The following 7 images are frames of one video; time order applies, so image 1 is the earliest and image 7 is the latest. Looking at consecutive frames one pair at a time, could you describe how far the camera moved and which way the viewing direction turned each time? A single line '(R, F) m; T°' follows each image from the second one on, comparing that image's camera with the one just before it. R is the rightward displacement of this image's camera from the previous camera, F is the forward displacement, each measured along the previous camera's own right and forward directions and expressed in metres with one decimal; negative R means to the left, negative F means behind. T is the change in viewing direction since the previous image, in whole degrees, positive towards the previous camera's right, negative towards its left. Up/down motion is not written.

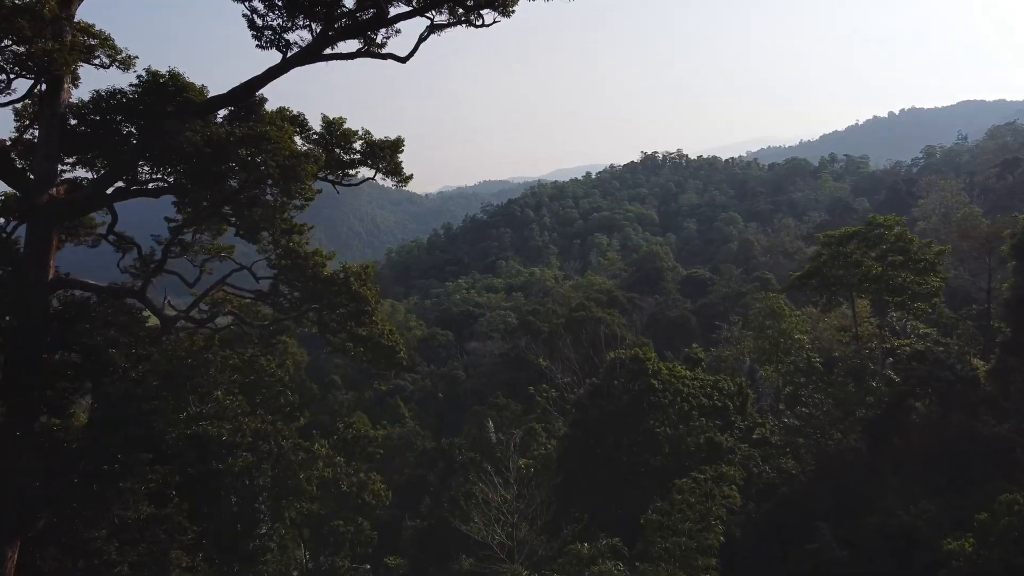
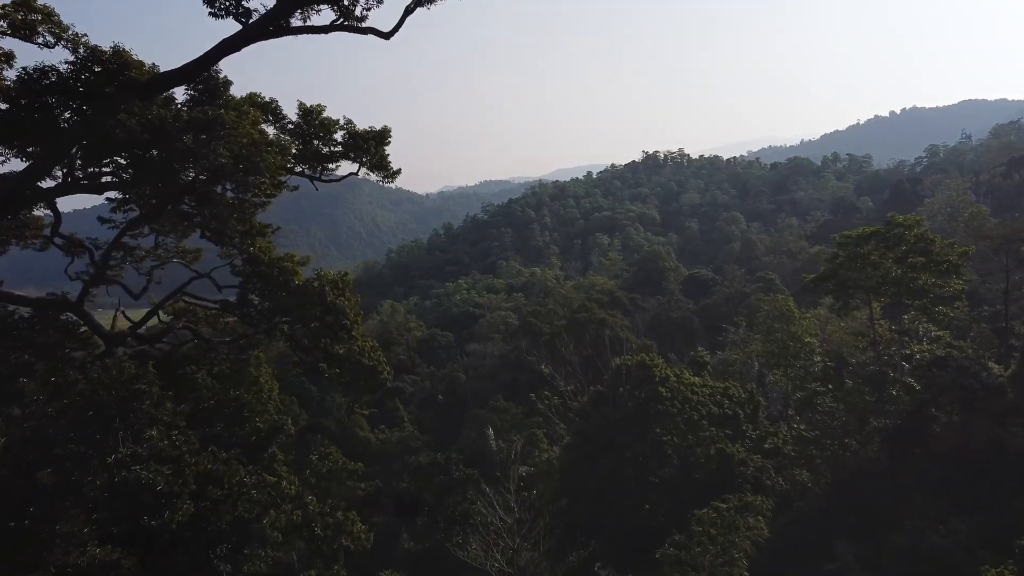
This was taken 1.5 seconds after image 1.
(0.0, +0.6) m; 0°
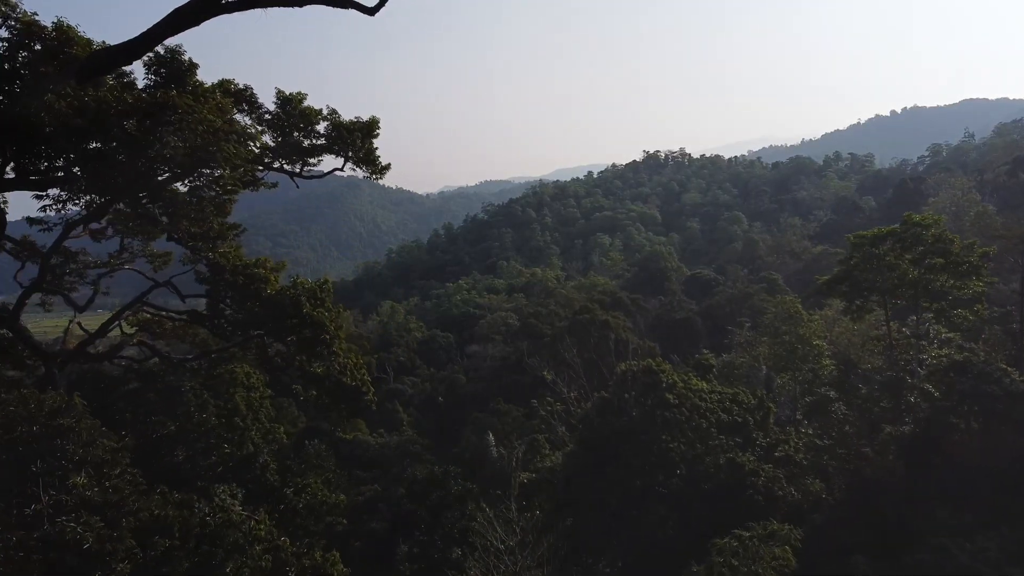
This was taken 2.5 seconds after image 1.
(0.0, +0.5) m; 0°
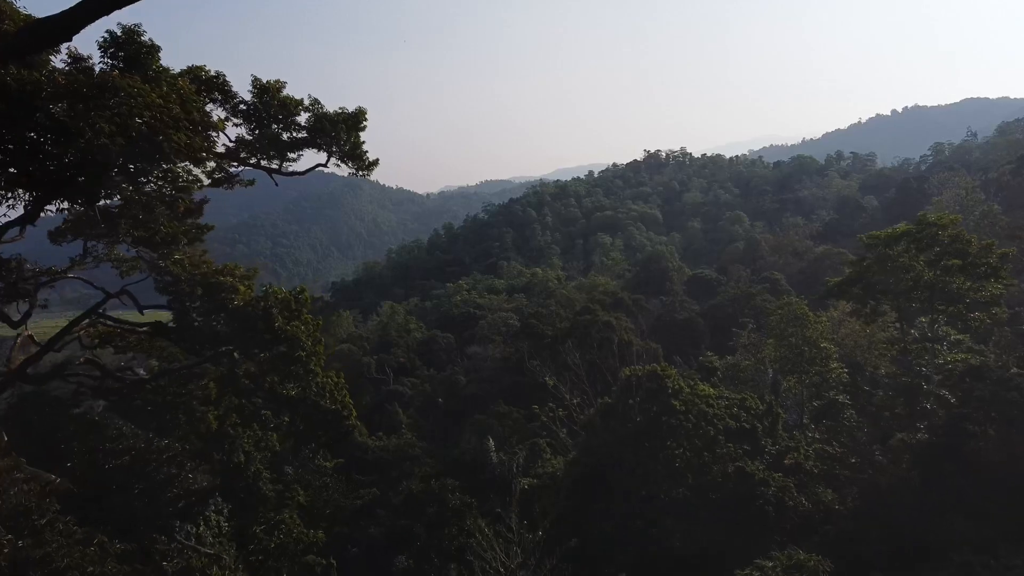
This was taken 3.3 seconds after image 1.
(0.0, +0.4) m; 0°
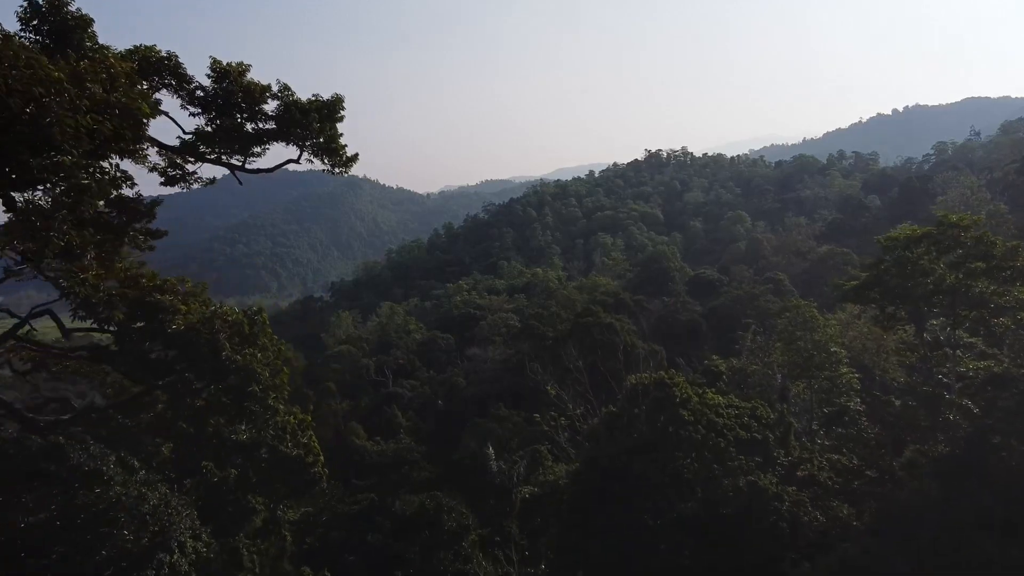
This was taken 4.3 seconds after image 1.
(0.0, +0.6) m; 0°
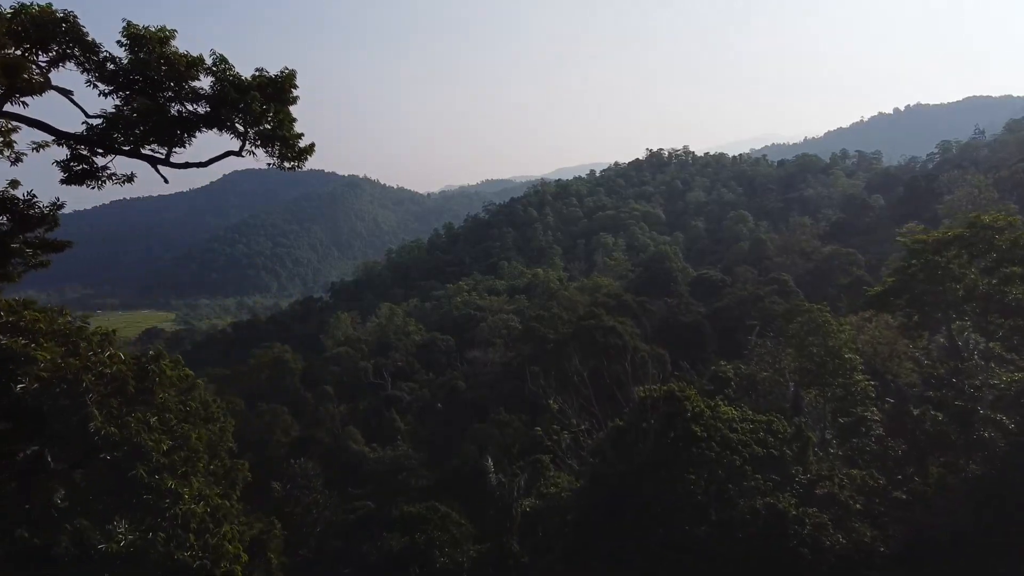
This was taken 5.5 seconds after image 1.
(0.0, +0.8) m; 0°
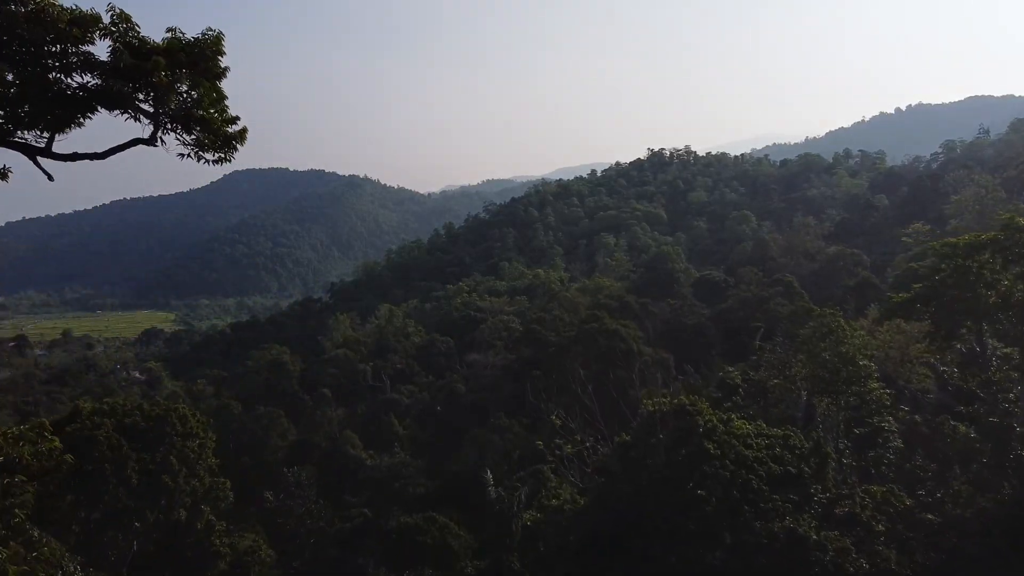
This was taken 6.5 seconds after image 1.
(0.0, +0.7) m; 0°
